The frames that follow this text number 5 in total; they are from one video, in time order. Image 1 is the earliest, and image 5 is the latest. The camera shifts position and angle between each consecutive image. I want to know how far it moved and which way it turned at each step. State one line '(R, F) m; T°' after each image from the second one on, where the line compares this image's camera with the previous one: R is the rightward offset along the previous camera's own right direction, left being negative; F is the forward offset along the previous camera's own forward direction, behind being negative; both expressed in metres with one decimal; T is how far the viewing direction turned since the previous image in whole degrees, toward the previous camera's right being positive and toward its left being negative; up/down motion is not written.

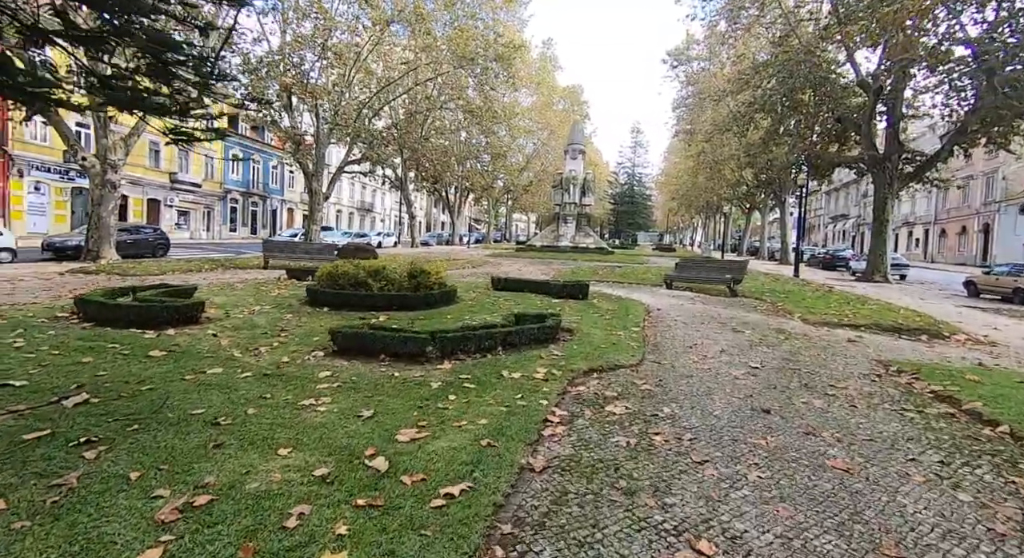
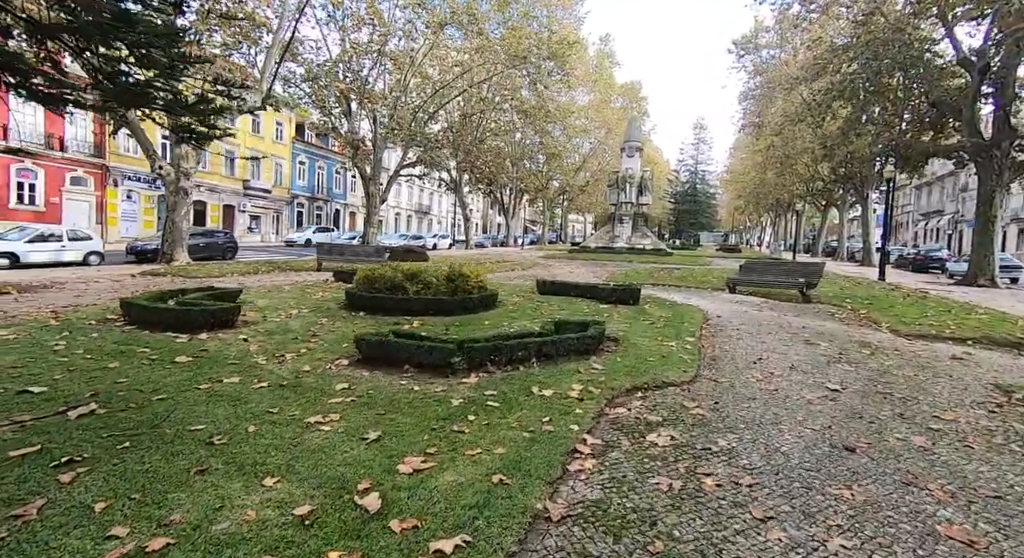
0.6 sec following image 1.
(+0.2, +0.6) m; -6°
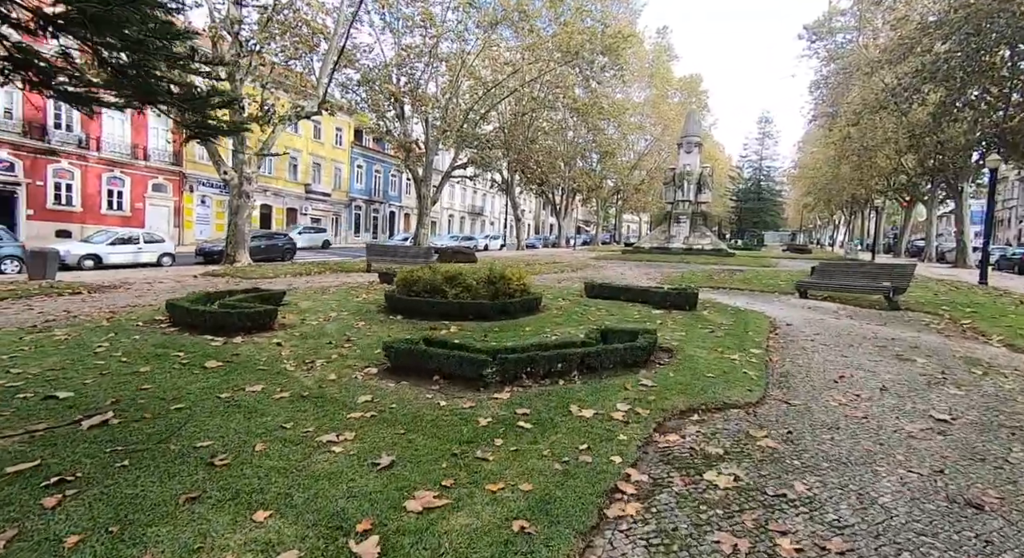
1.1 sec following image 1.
(+0.1, +0.5) m; -6°
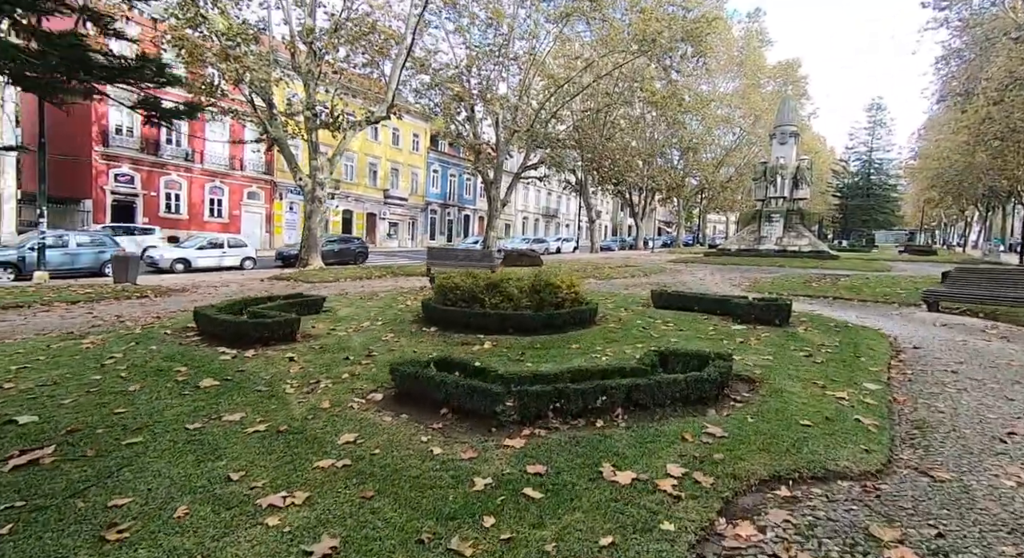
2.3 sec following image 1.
(+0.4, +1.1) m; -9°
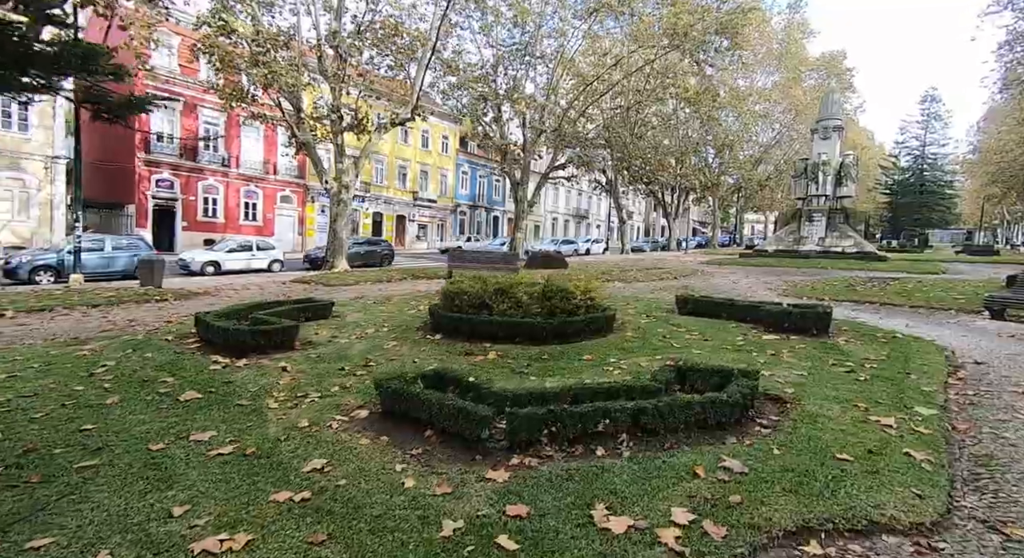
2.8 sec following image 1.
(+0.3, +0.5) m; -4°
